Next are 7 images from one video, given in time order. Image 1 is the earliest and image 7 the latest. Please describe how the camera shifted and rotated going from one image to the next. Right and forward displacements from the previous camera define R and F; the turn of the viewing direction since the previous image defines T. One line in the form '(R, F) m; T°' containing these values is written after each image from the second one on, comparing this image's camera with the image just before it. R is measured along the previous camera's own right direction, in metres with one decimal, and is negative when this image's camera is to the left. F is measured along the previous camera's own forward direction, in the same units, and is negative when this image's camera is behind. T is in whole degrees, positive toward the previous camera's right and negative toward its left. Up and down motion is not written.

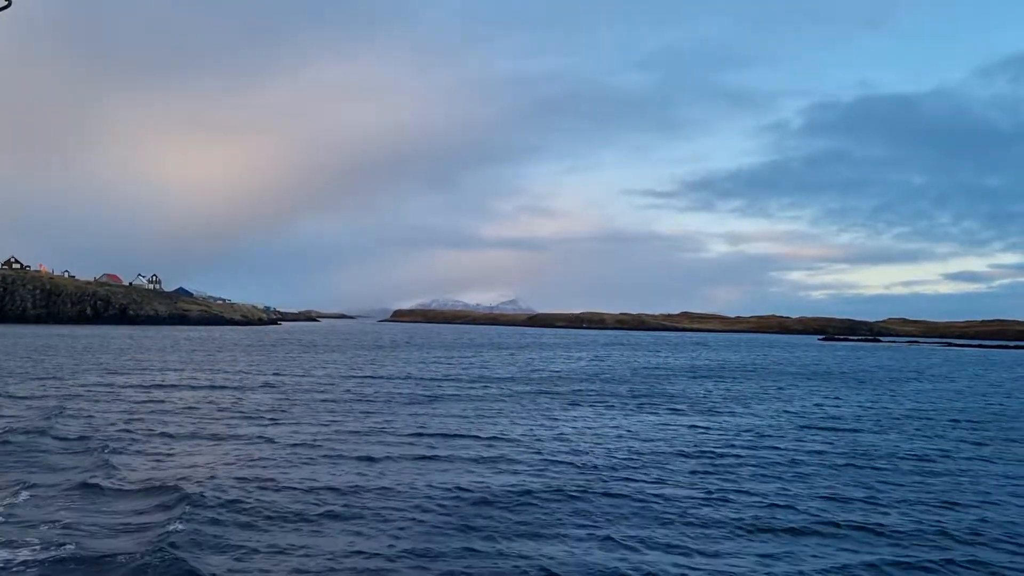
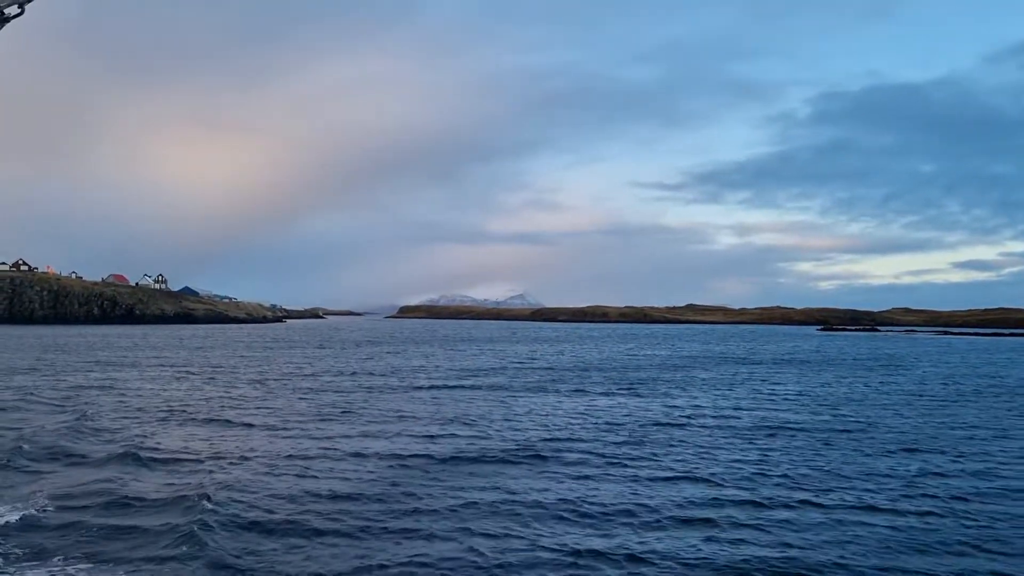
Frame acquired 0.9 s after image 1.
(+1.2, -1.3) m; -1°
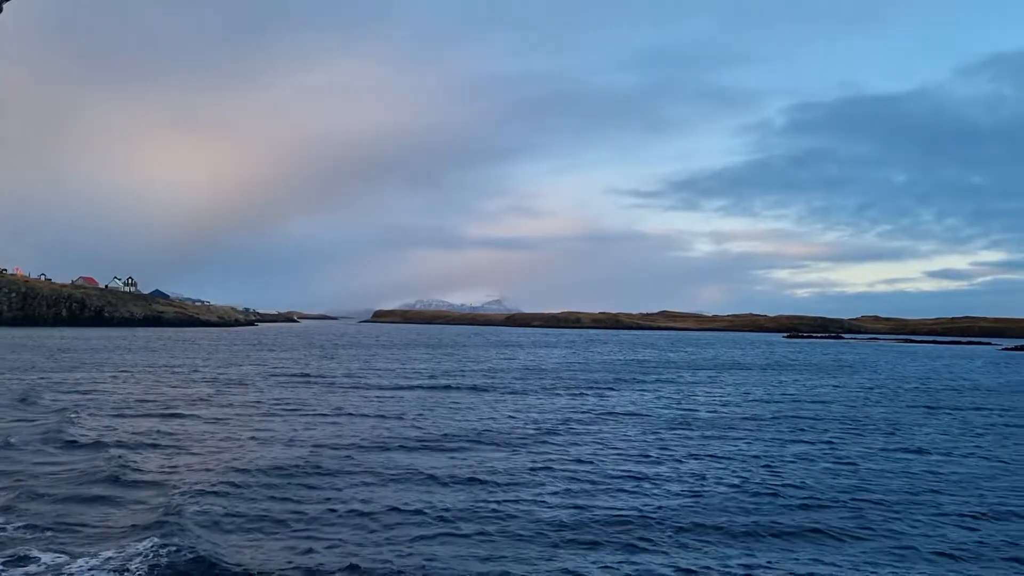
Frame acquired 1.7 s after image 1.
(+0.8, -1.1) m; +2°
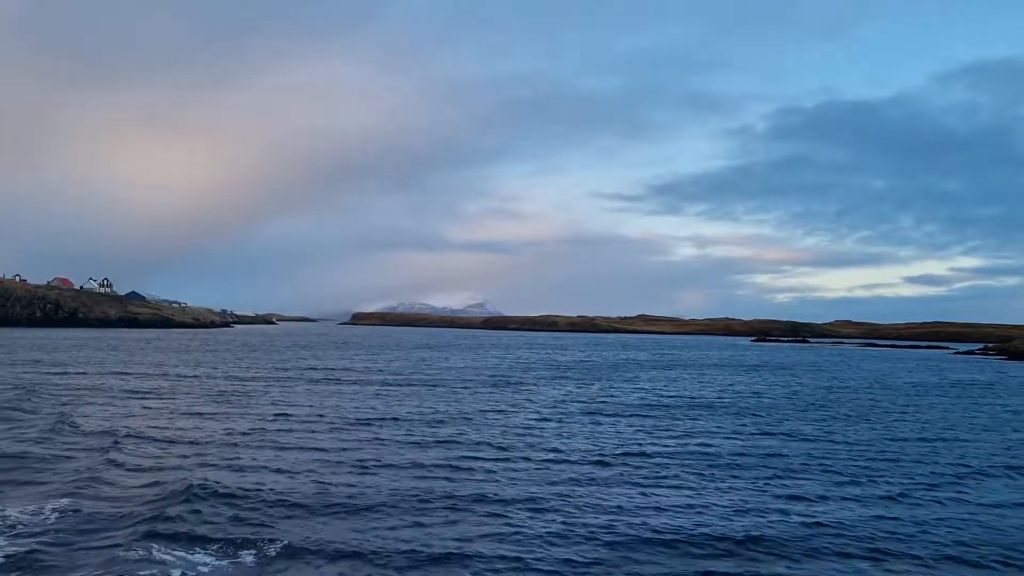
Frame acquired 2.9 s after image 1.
(+1.3, -1.7) m; +2°
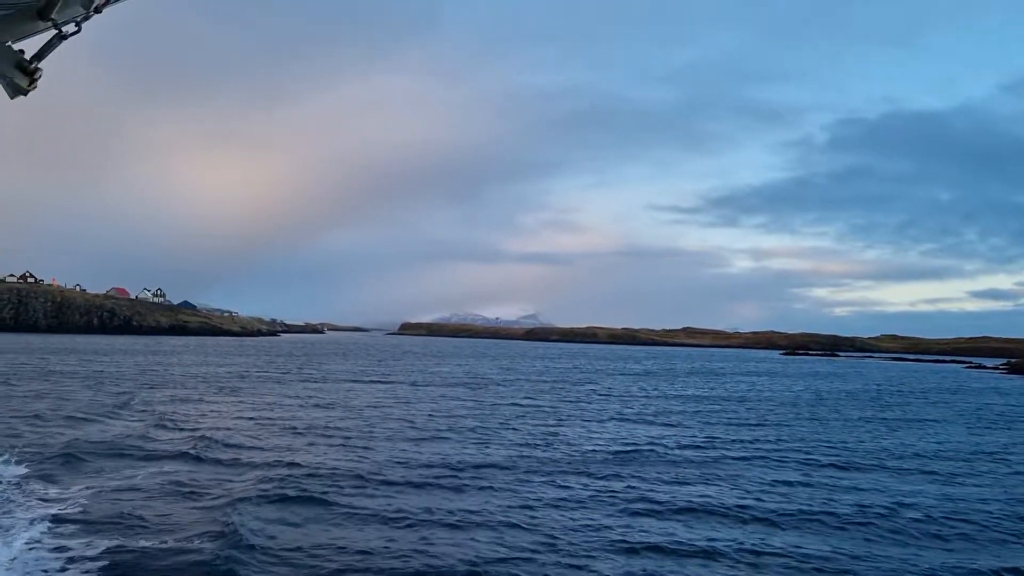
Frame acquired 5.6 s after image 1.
(+1.3, -3.1) m; -3°
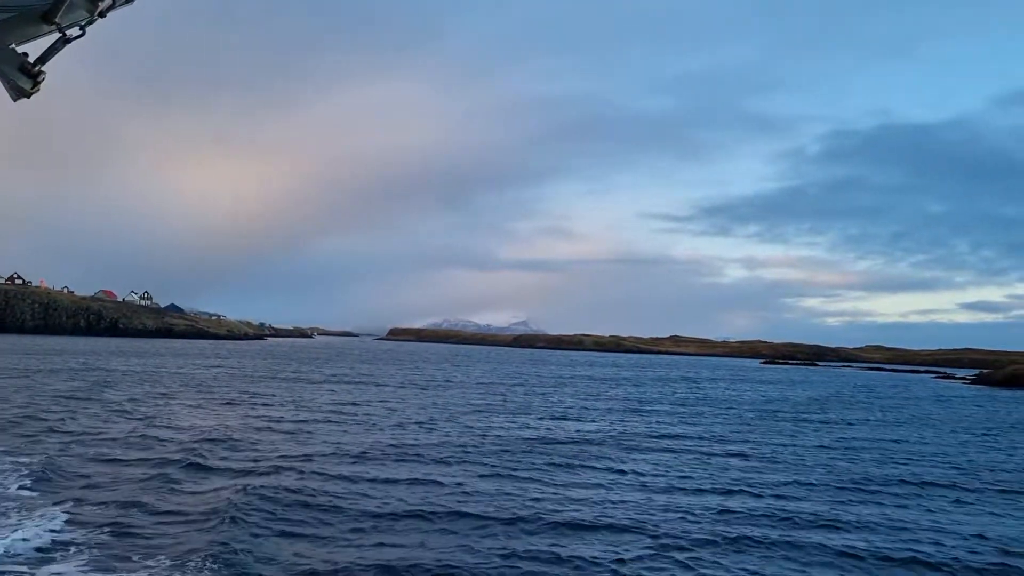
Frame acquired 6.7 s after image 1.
(+0.6, -1.0) m; +1°
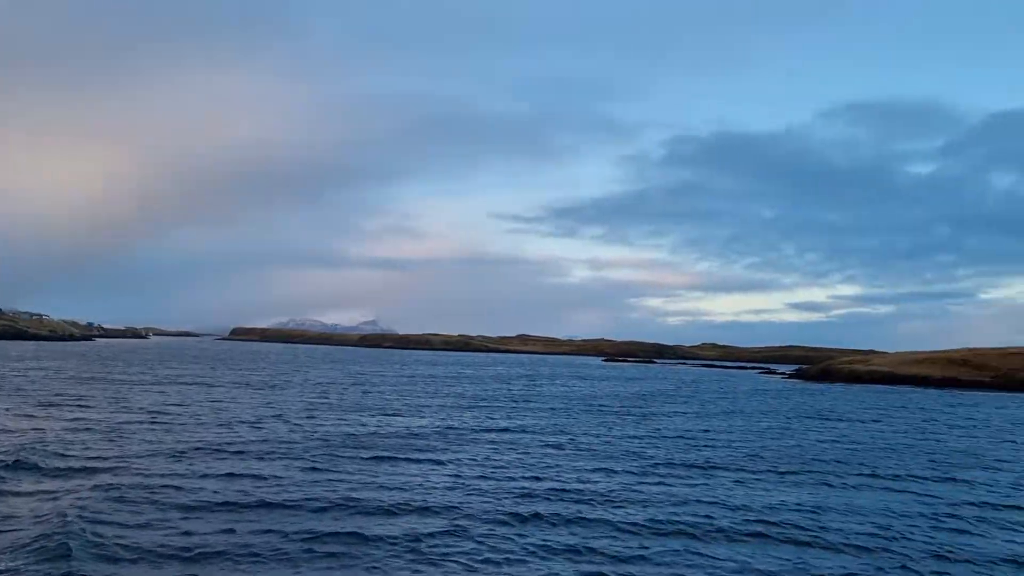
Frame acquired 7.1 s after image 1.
(+0.9, -1.8) m; +12°
